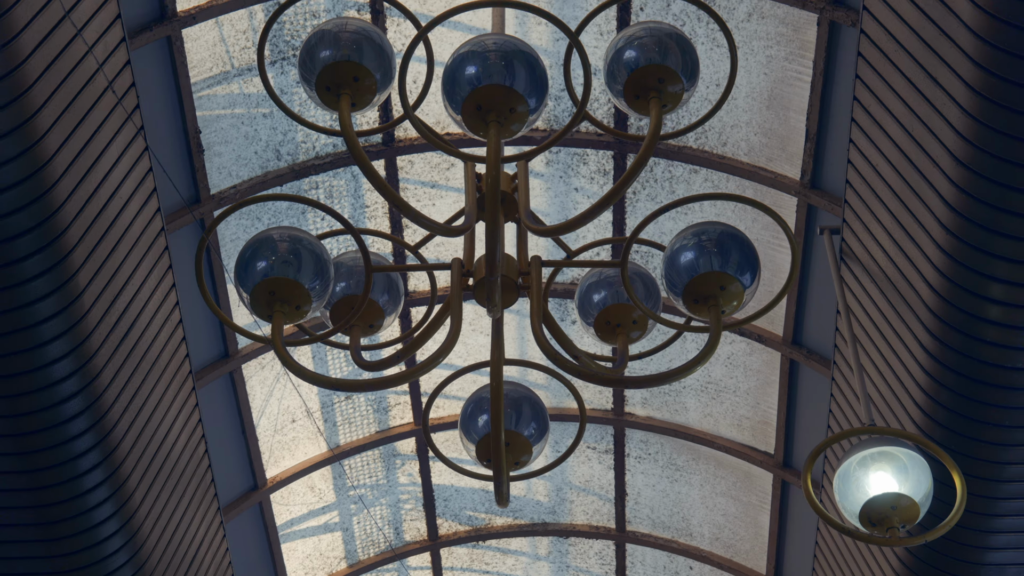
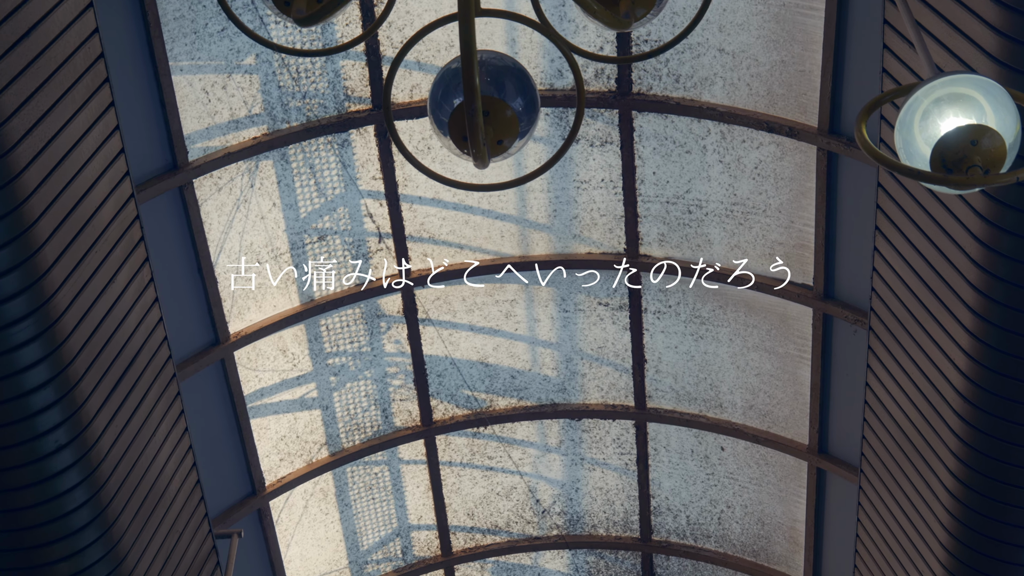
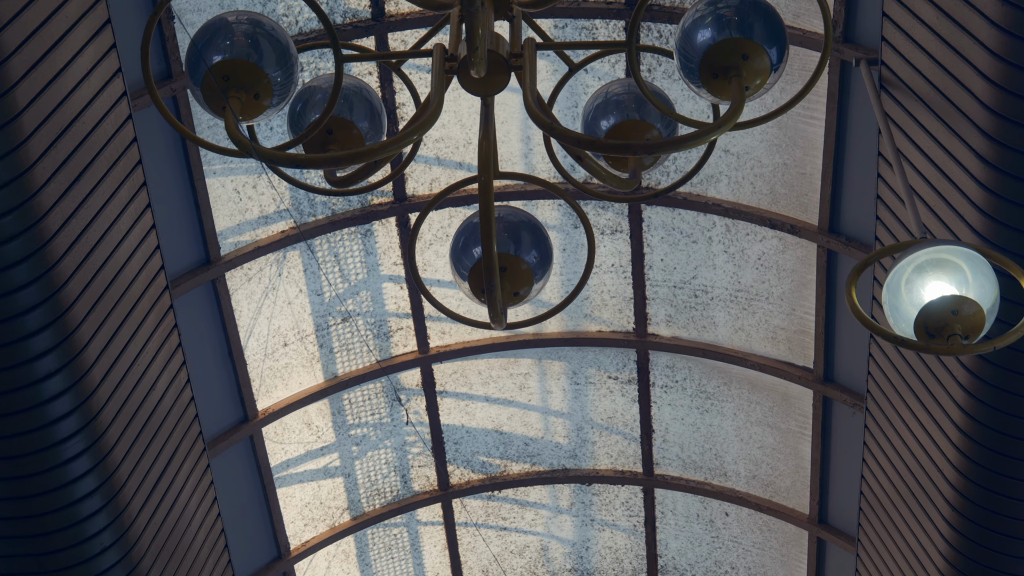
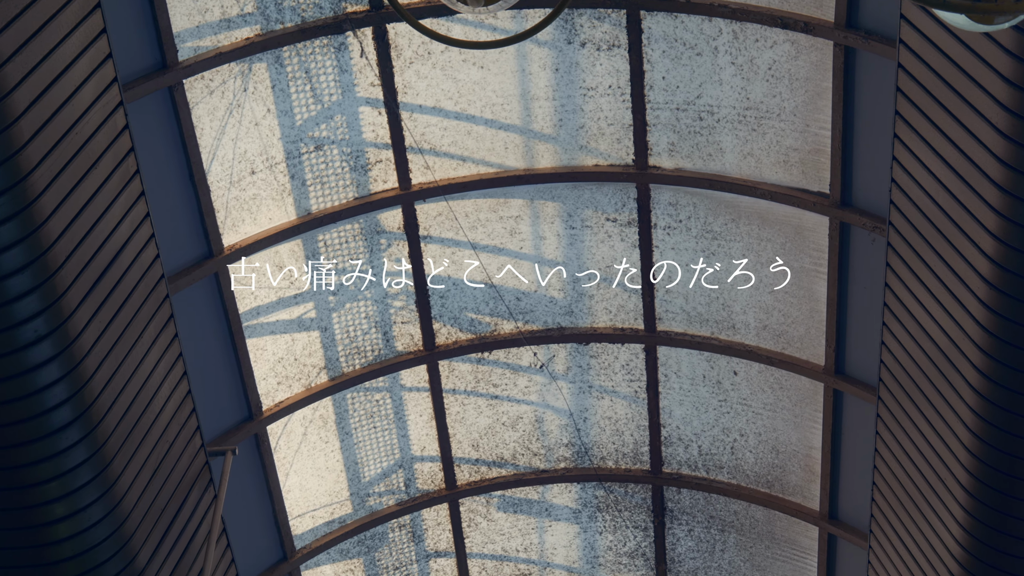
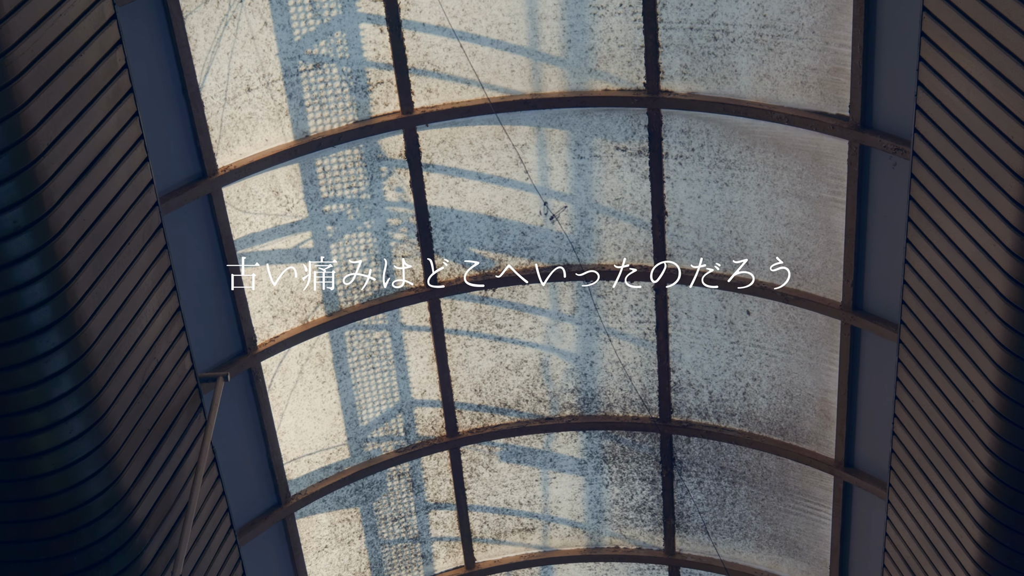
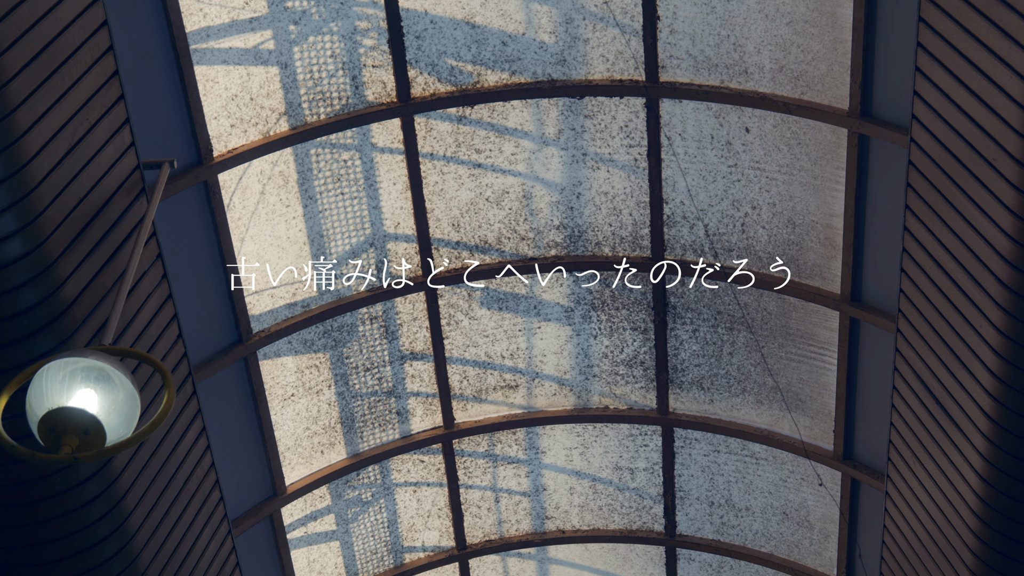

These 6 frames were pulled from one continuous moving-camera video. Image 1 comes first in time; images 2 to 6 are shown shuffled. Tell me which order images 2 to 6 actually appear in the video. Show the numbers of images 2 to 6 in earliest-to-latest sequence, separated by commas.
3, 2, 4, 5, 6
